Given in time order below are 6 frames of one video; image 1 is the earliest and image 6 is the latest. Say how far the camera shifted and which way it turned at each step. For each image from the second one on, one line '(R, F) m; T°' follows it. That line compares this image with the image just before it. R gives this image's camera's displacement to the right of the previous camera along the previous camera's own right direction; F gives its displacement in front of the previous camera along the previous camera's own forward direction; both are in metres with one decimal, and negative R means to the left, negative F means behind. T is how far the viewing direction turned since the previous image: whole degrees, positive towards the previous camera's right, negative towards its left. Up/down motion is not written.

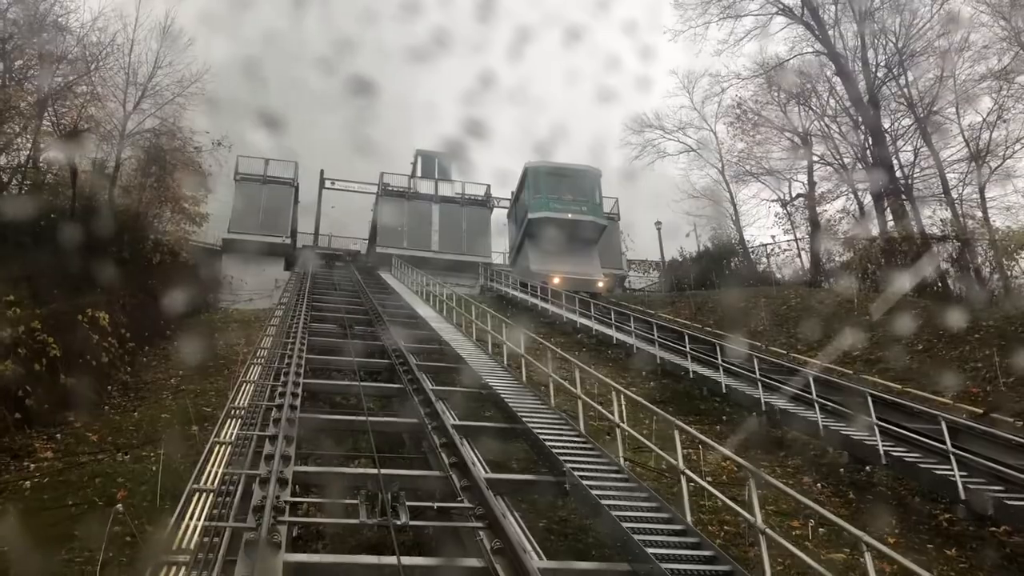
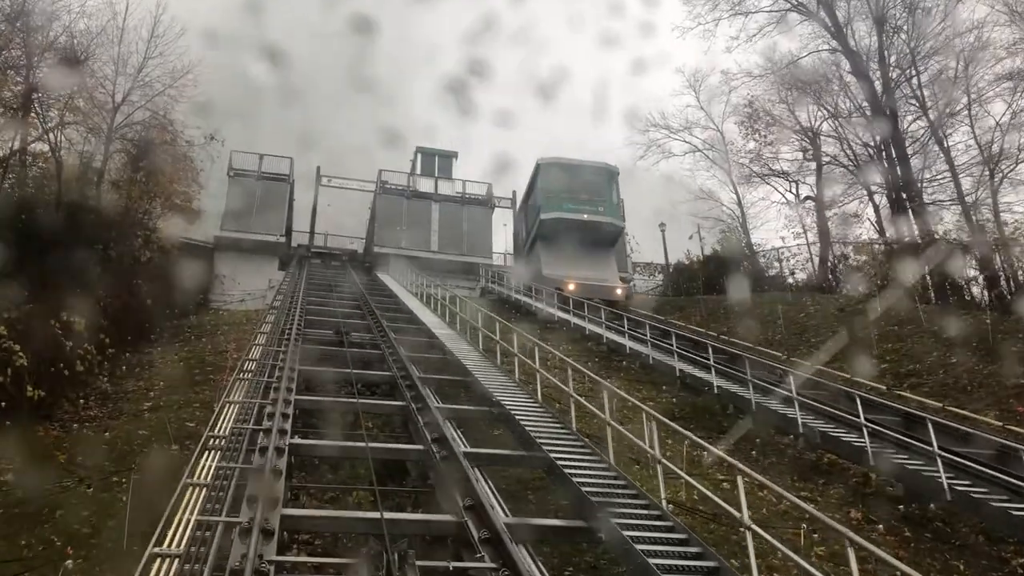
(-0.2, +0.8) m; 0°
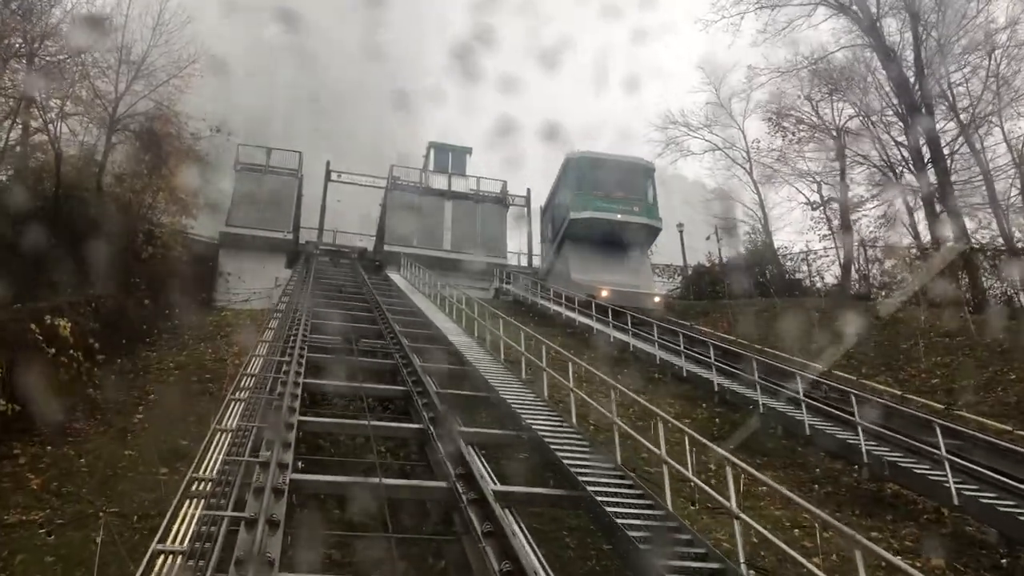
(-0.3, +0.9) m; -1°
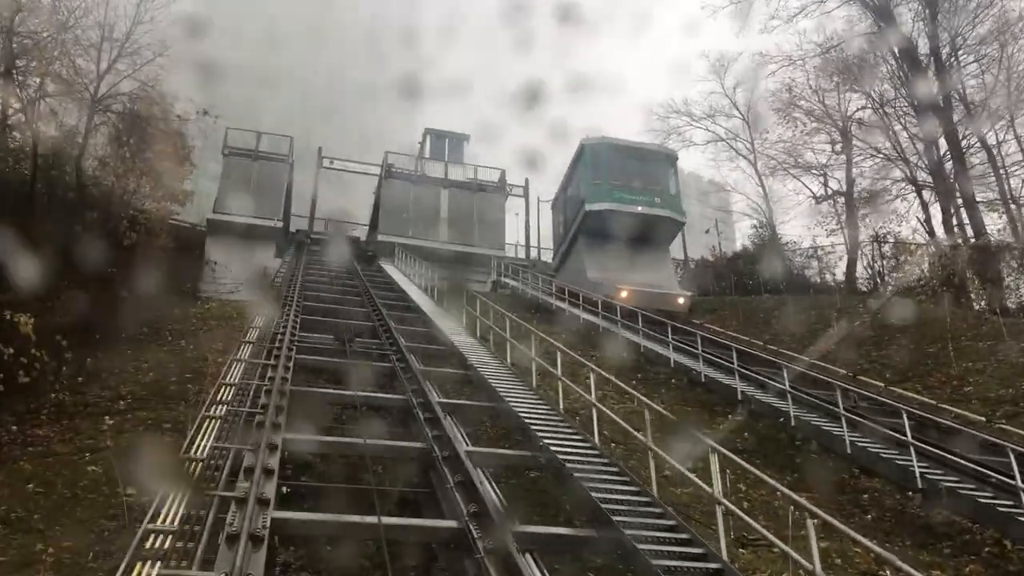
(-0.2, +0.8) m; +1°
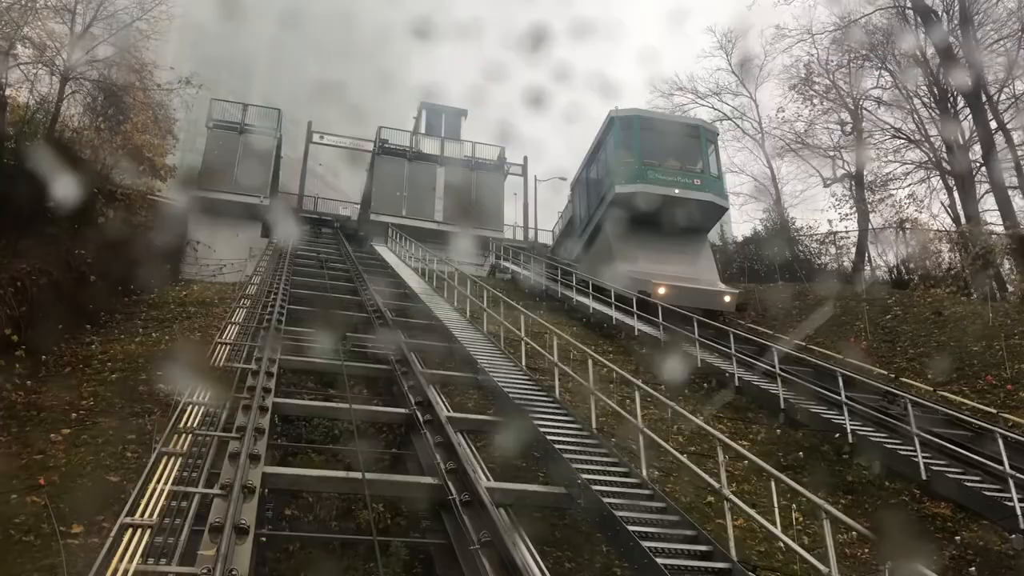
(-0.3, +1.1) m; +1°
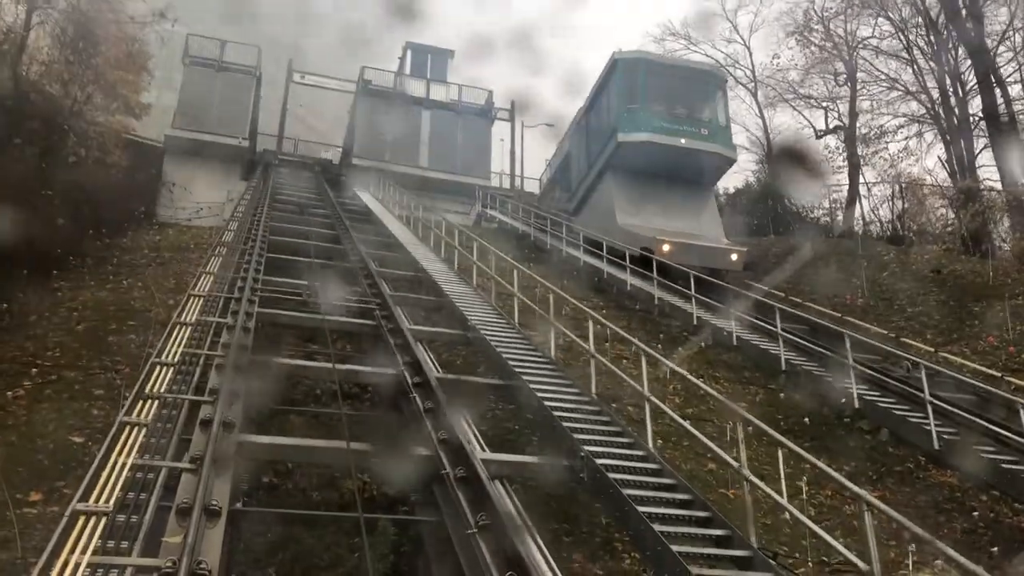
(-0.1, +0.4) m; +1°
